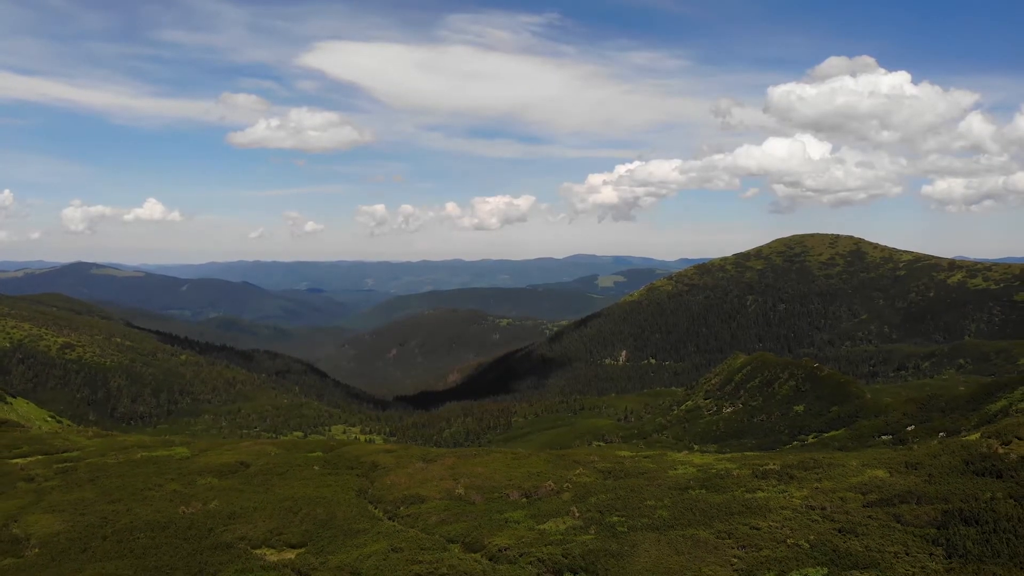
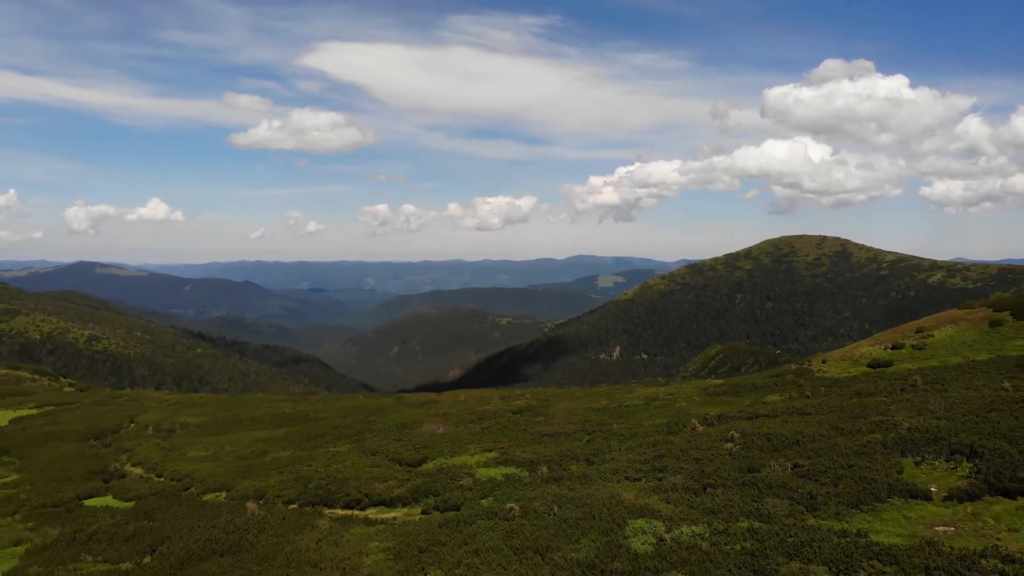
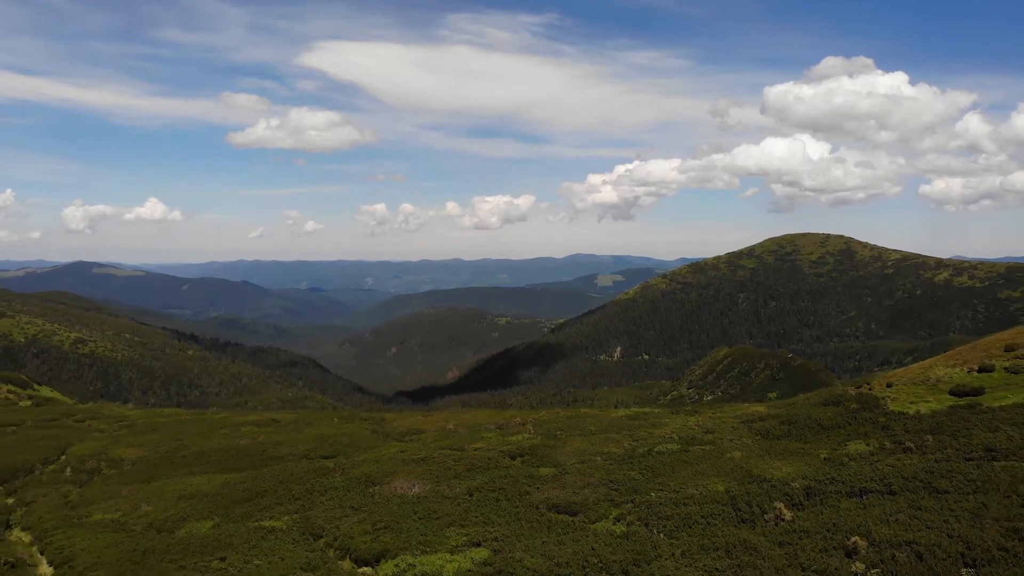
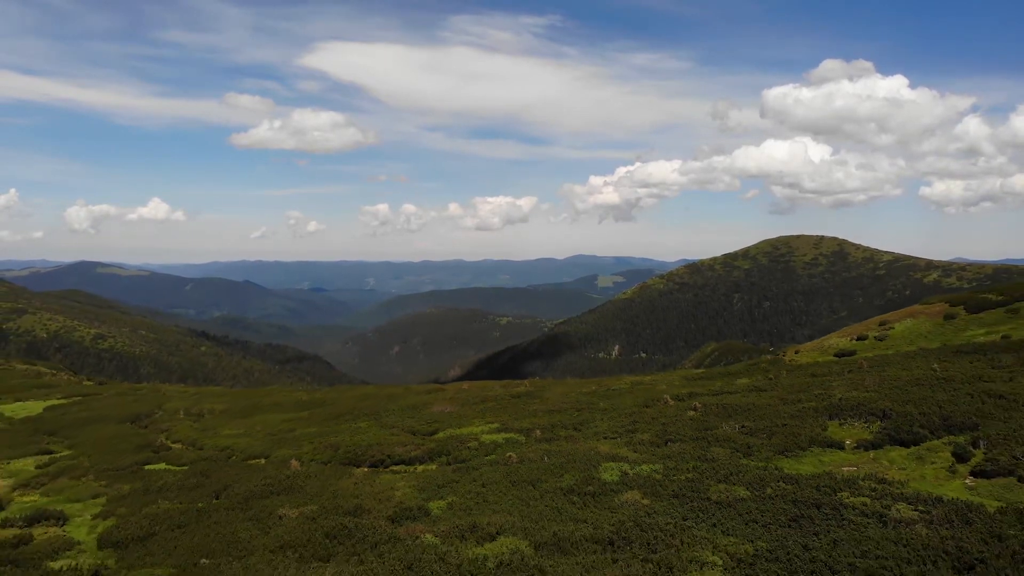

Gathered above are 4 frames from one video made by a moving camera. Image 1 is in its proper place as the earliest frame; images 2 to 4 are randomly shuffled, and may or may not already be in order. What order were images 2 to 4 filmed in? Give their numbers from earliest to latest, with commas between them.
3, 2, 4
